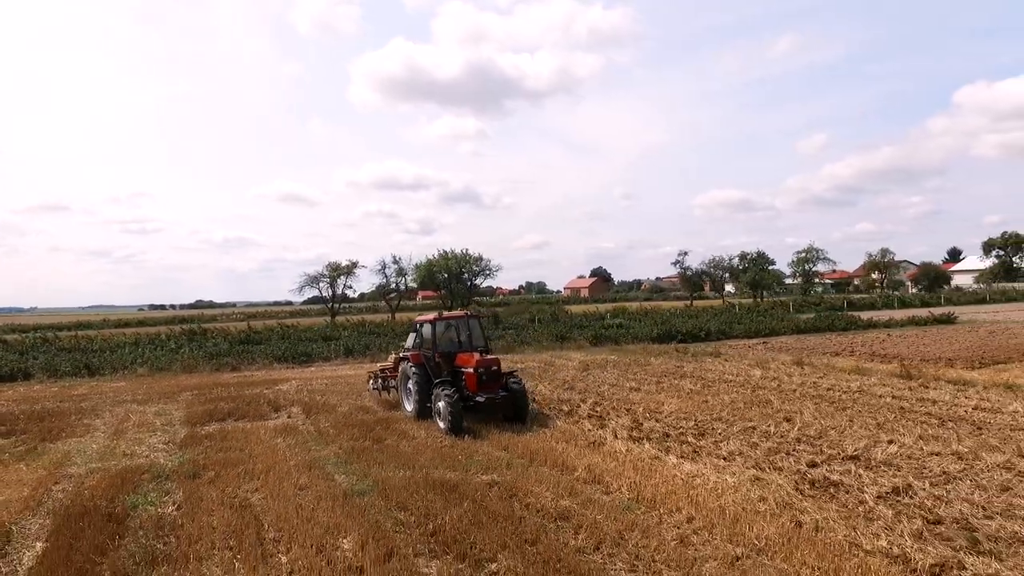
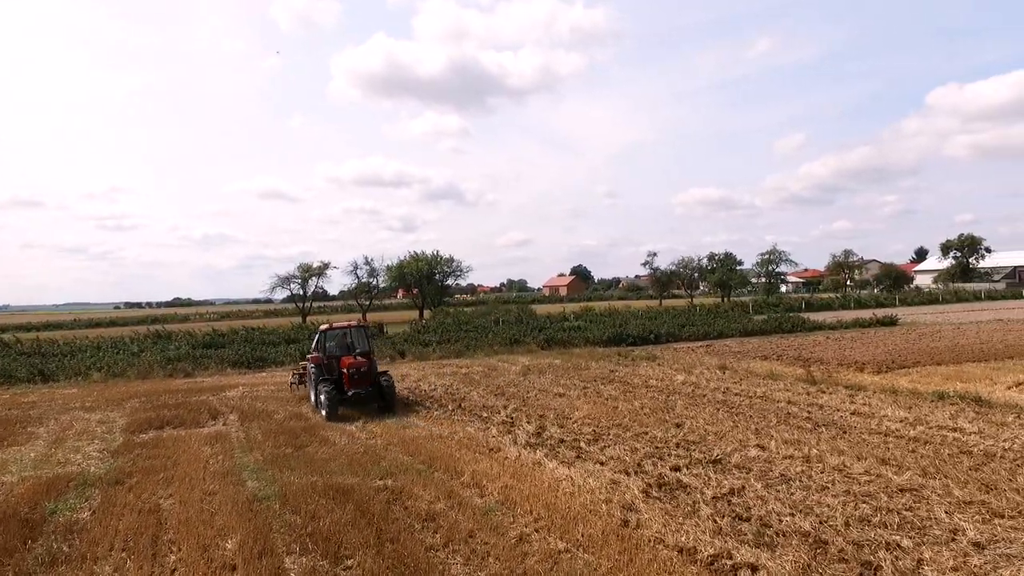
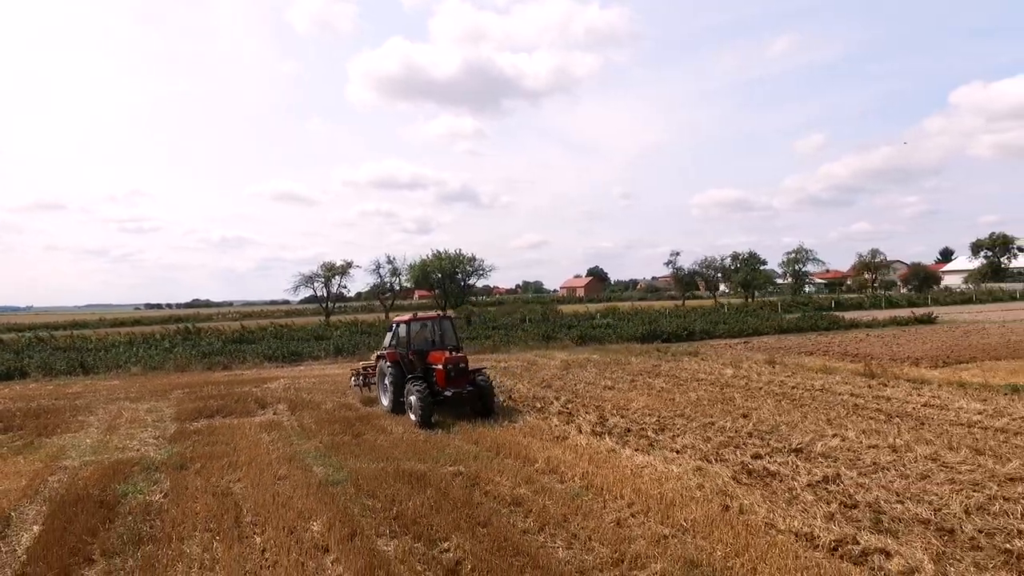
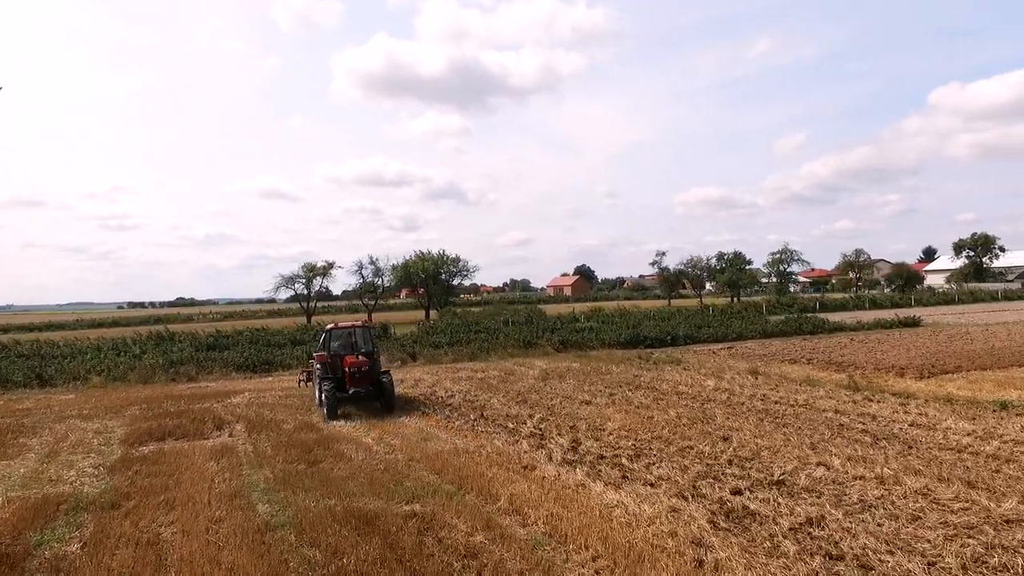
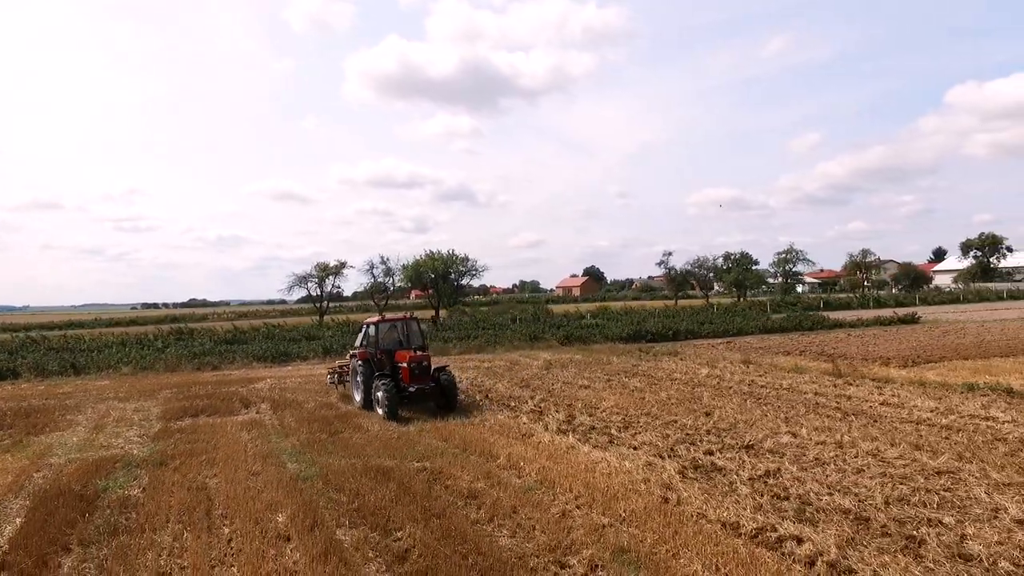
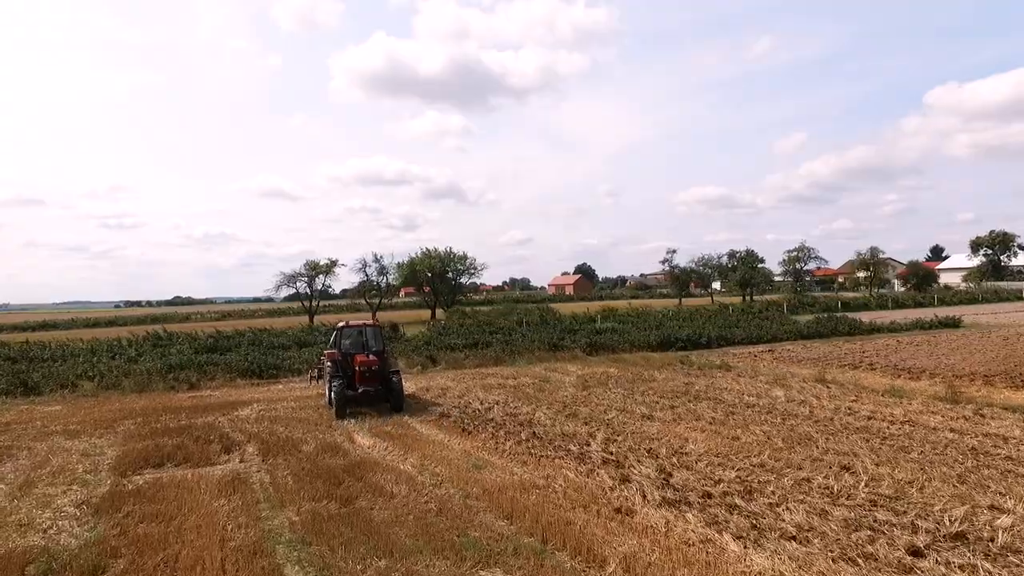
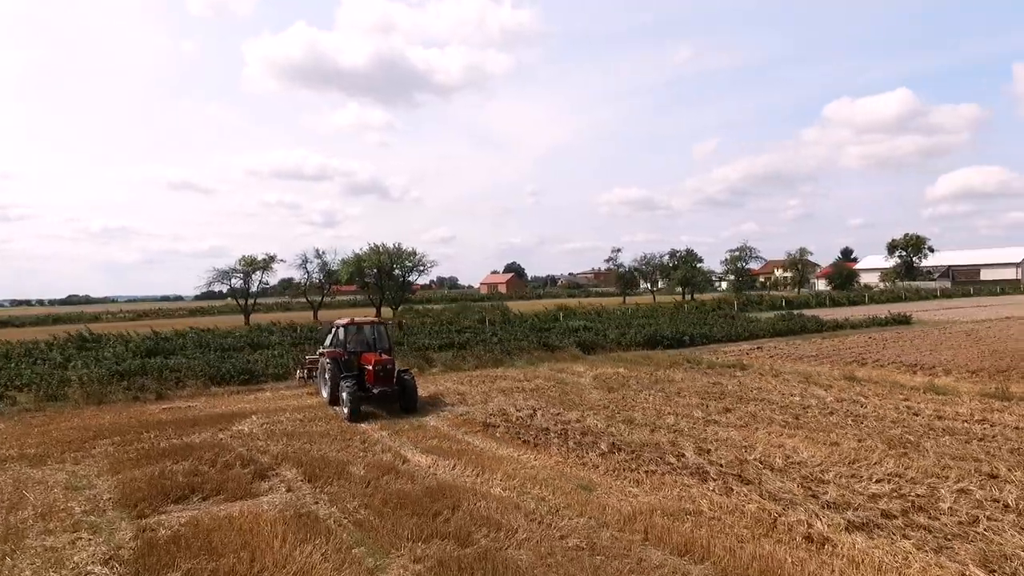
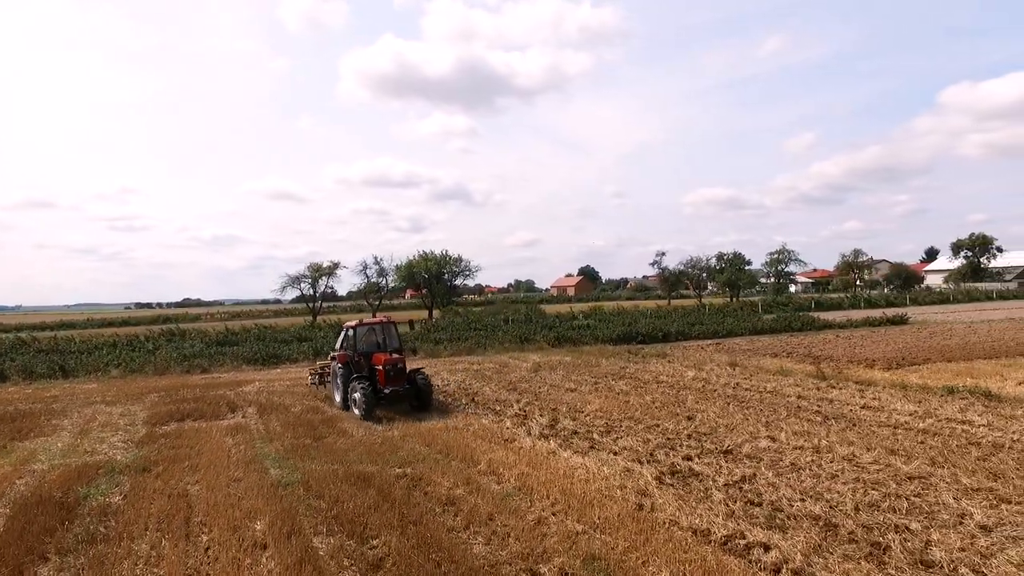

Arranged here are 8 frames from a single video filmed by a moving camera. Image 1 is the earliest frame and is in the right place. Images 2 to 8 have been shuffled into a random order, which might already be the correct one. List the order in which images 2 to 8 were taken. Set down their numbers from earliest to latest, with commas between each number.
3, 5, 8, 2, 4, 6, 7
